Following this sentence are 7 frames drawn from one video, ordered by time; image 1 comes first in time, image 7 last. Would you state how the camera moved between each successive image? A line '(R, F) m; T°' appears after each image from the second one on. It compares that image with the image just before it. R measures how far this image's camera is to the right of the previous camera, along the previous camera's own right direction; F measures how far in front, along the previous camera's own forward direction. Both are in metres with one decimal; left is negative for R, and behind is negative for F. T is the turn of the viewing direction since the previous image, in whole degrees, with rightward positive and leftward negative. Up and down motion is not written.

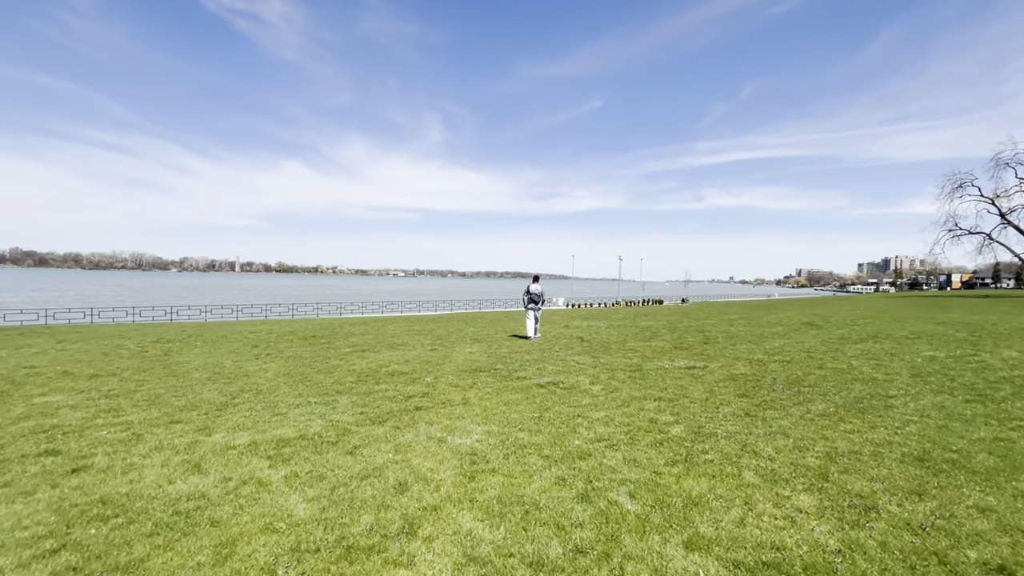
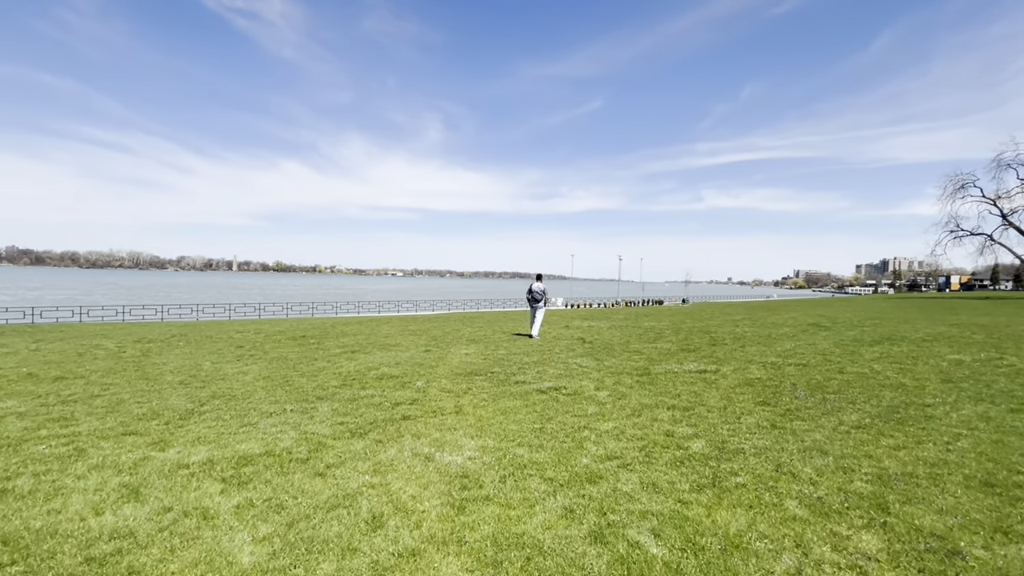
(0.0, +0.9) m; 0°
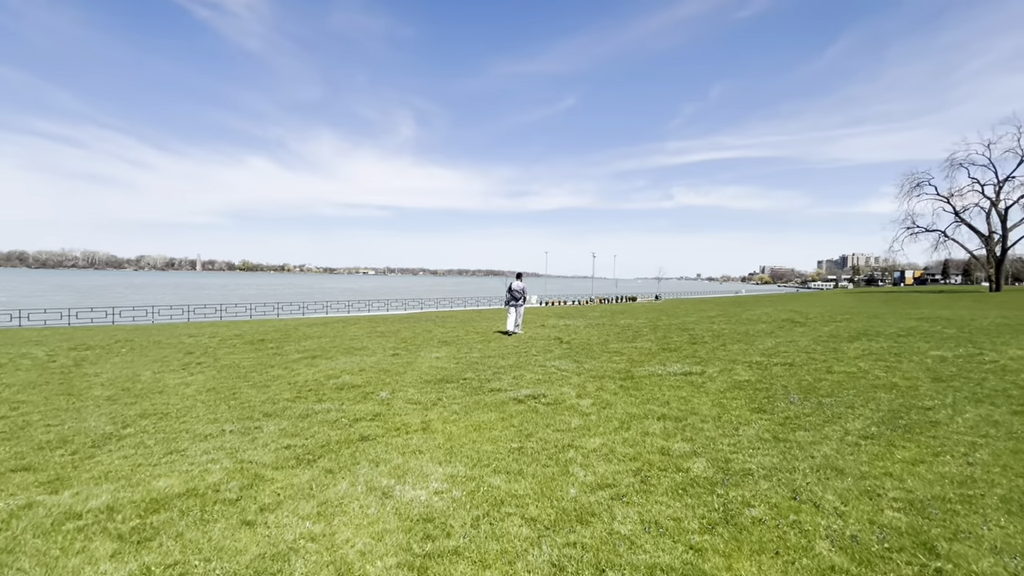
(0.0, +0.9) m; +3°
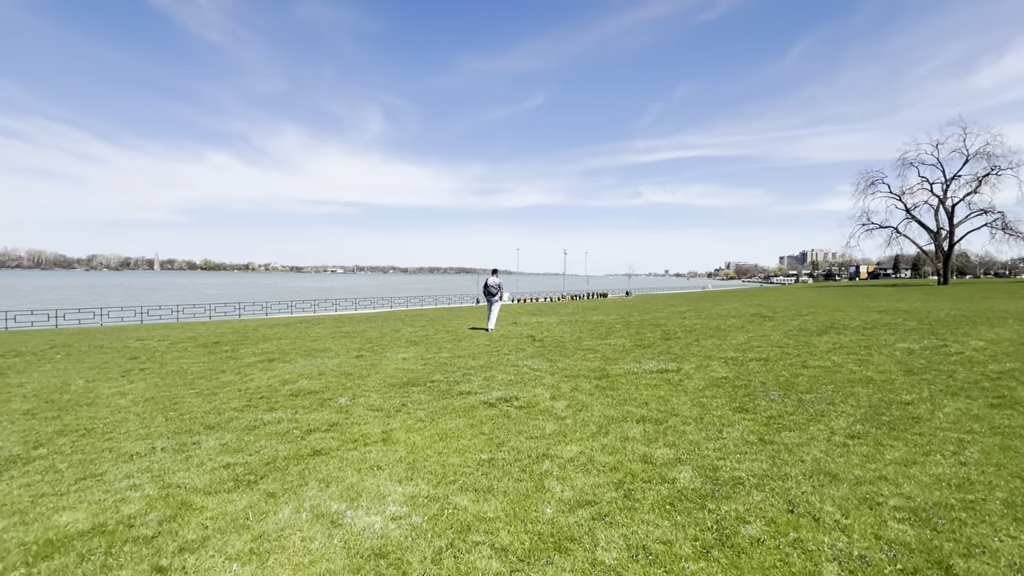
(0.0, +0.6) m; +3°
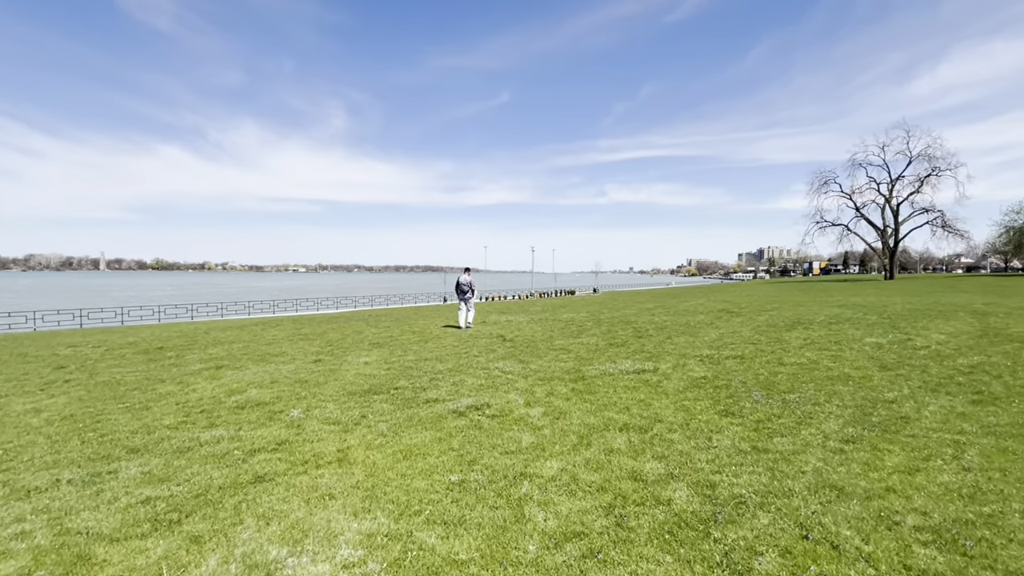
(-0.1, +0.7) m; +4°
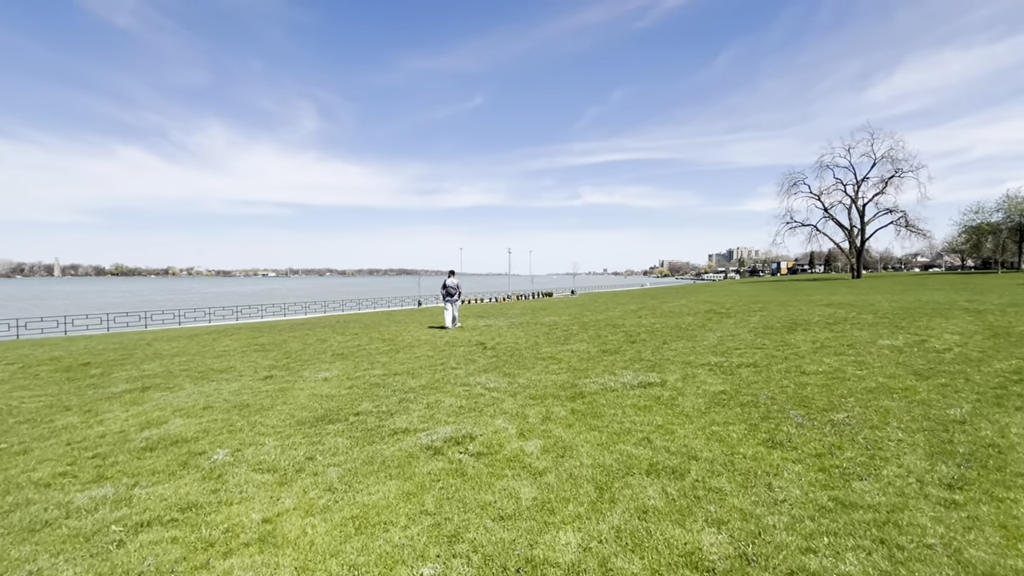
(-0.2, +1.6) m; +3°
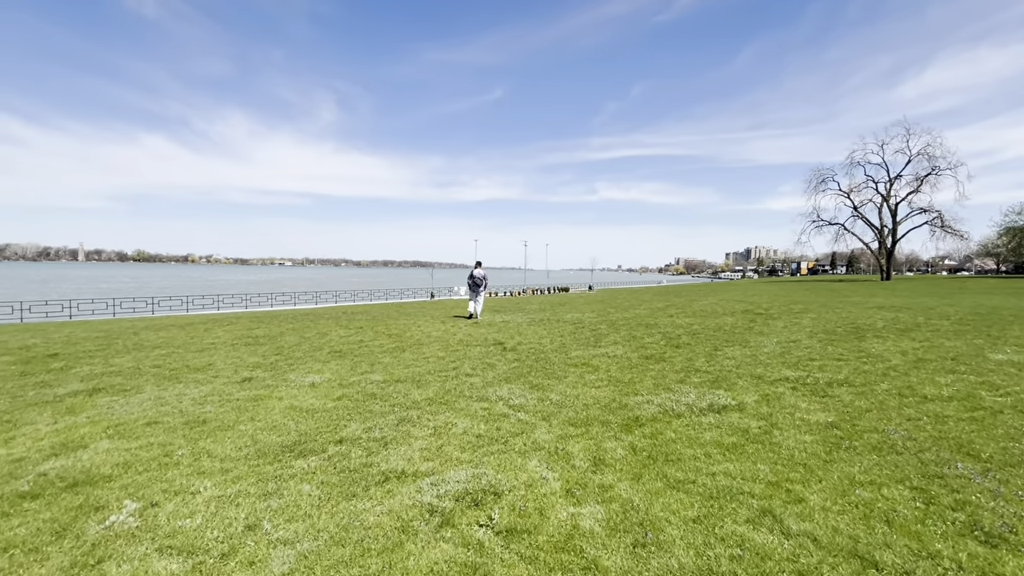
(-0.3, +2.1) m; -2°
